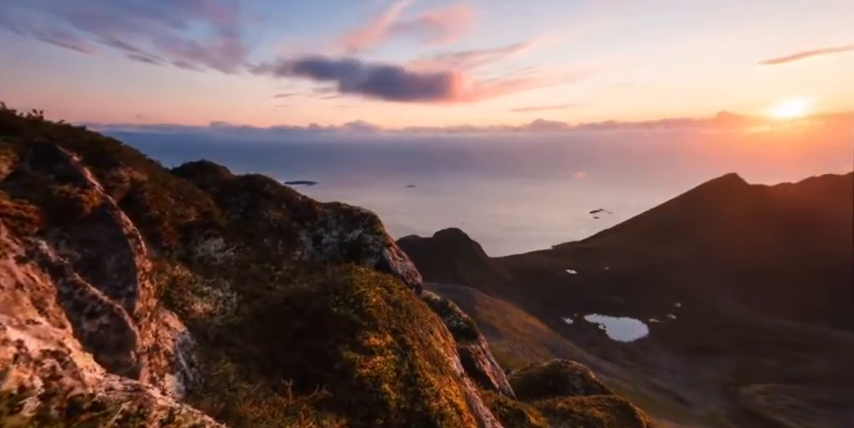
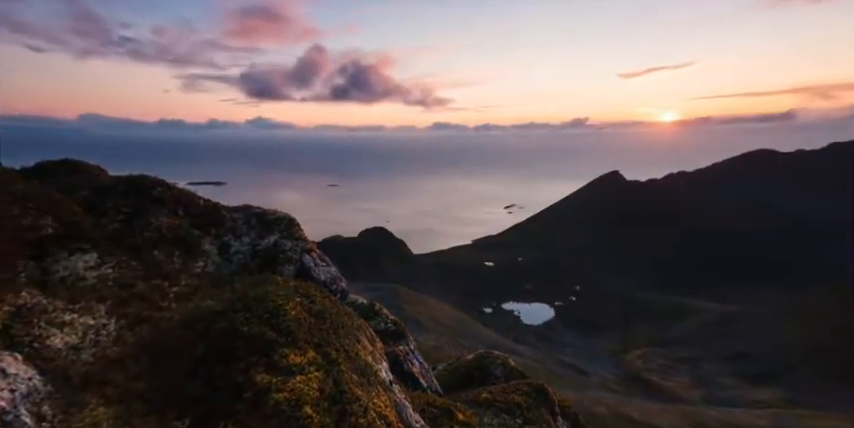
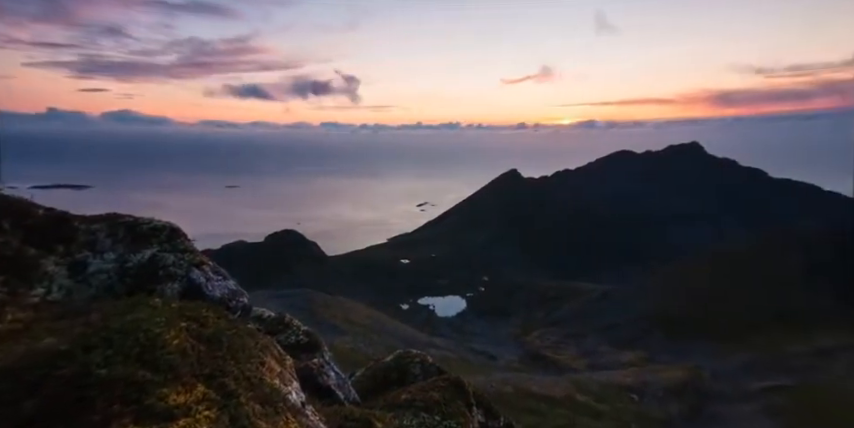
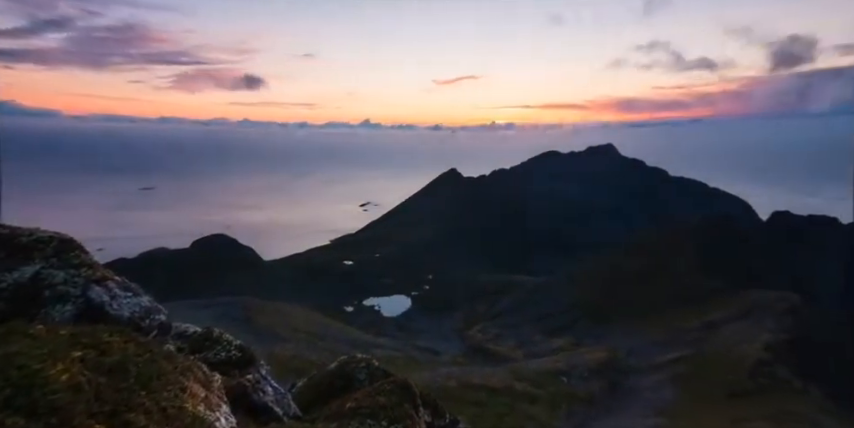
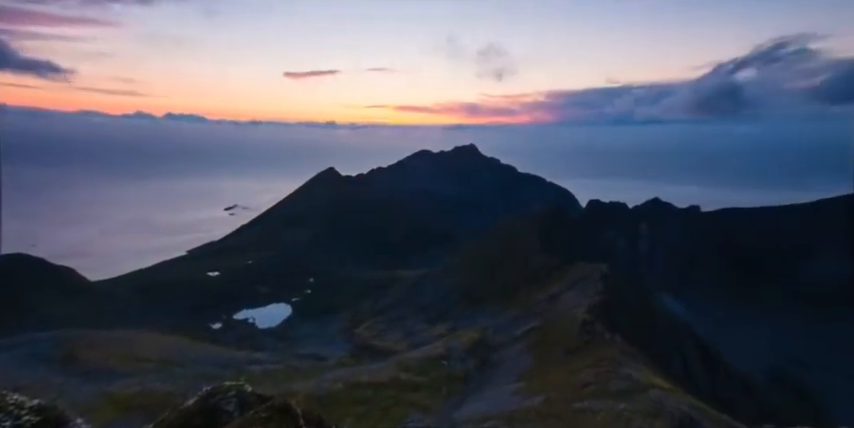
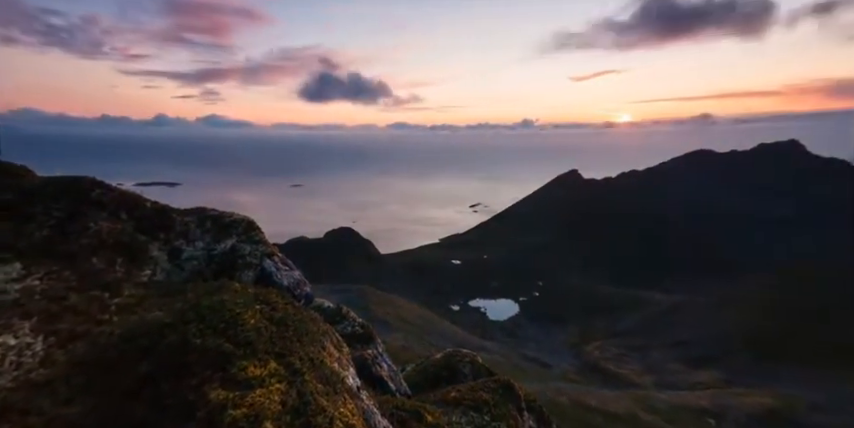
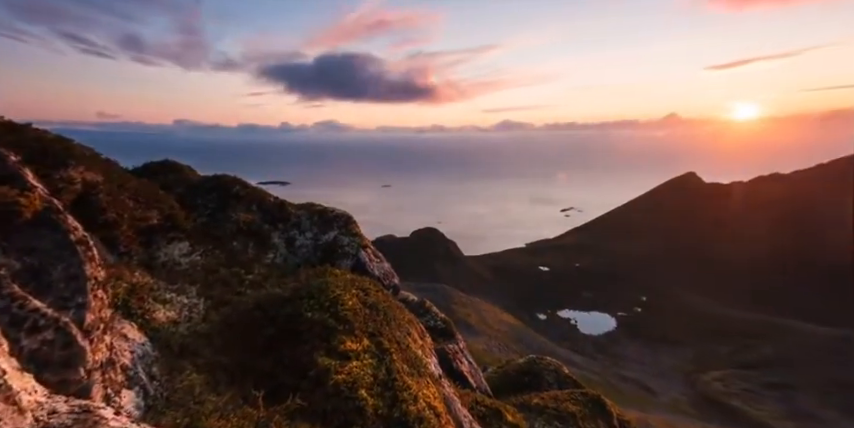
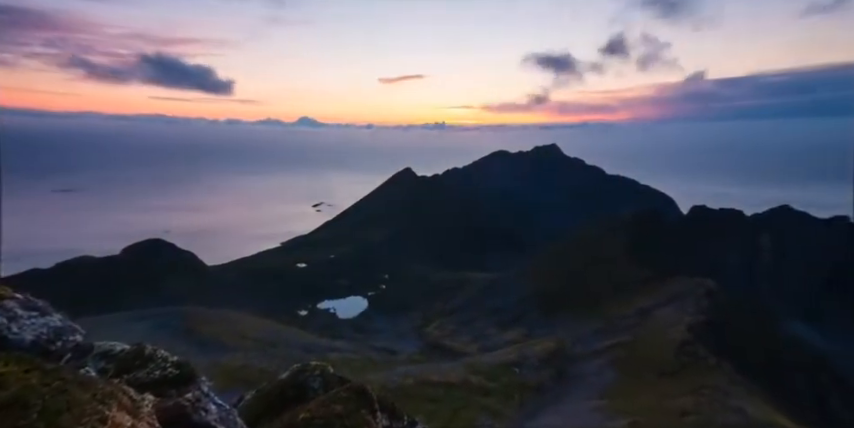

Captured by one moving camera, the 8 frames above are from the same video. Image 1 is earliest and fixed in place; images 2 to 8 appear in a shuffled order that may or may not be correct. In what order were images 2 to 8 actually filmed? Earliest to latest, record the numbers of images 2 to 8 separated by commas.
7, 2, 6, 3, 4, 8, 5
